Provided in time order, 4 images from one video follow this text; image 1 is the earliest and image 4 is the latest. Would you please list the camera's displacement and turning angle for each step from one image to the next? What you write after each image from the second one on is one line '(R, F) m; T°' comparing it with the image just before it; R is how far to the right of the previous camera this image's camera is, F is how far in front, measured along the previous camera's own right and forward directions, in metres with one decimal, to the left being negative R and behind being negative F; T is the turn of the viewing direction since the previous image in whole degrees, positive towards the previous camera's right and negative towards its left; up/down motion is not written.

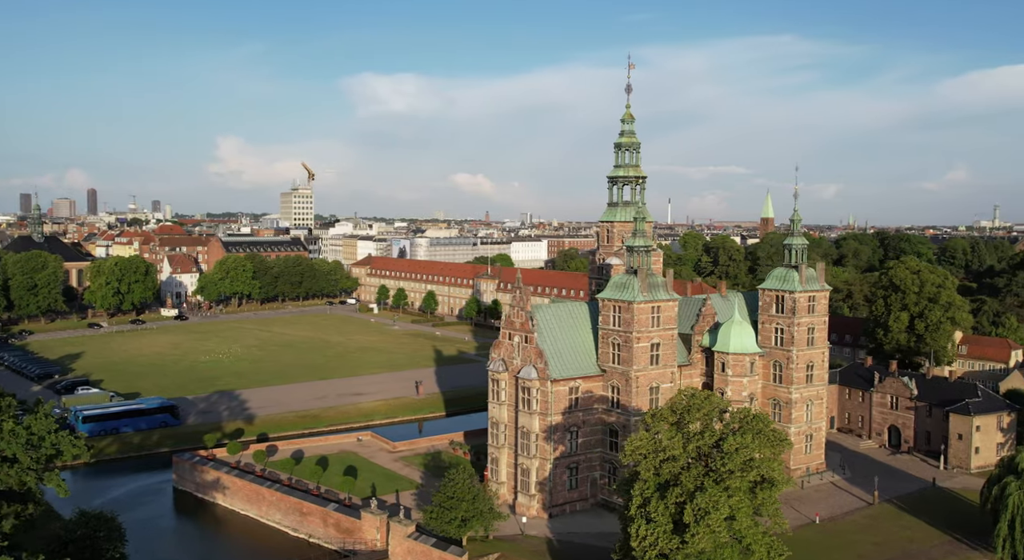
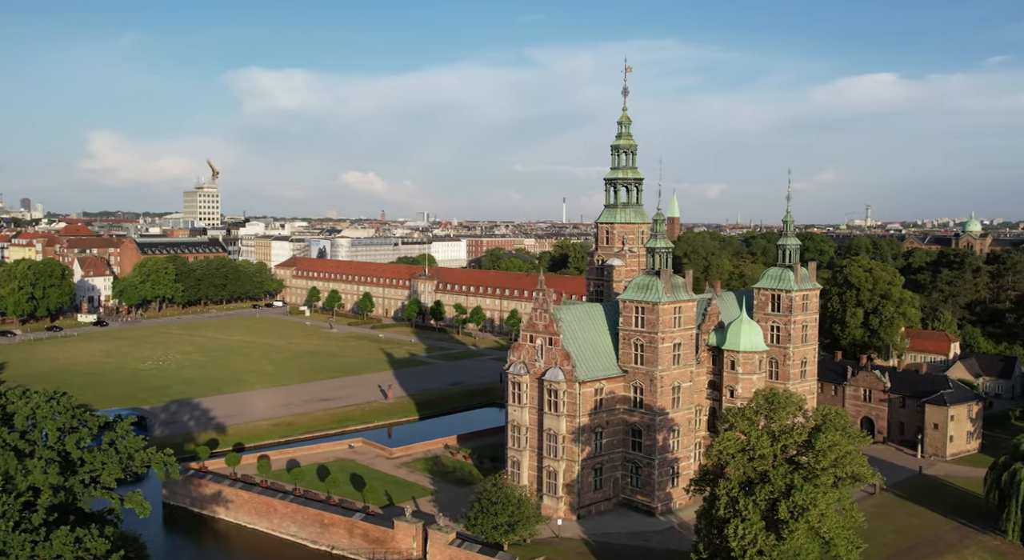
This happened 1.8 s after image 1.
(-6.7, +0.6) m; +7°
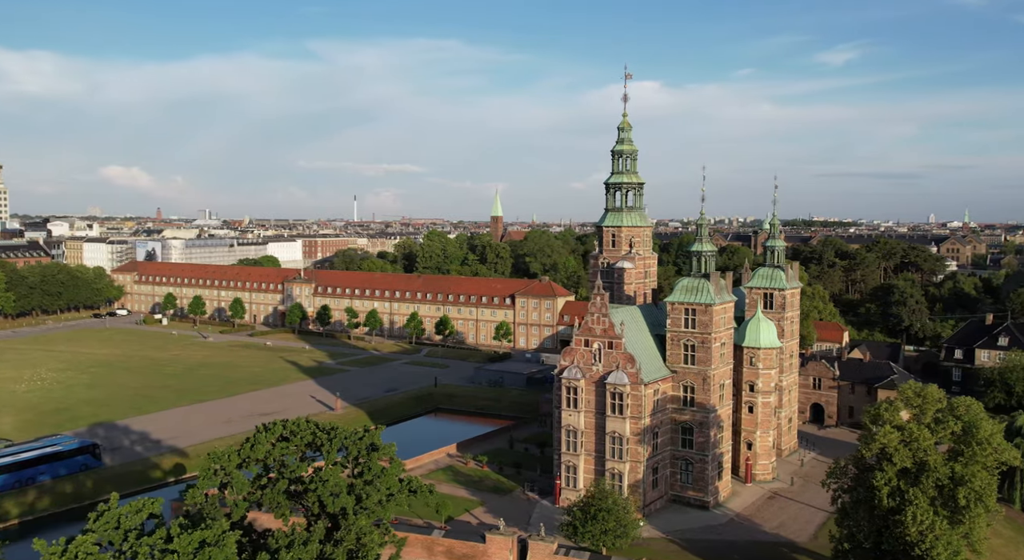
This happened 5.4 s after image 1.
(-14.0, +1.9) m; +13°
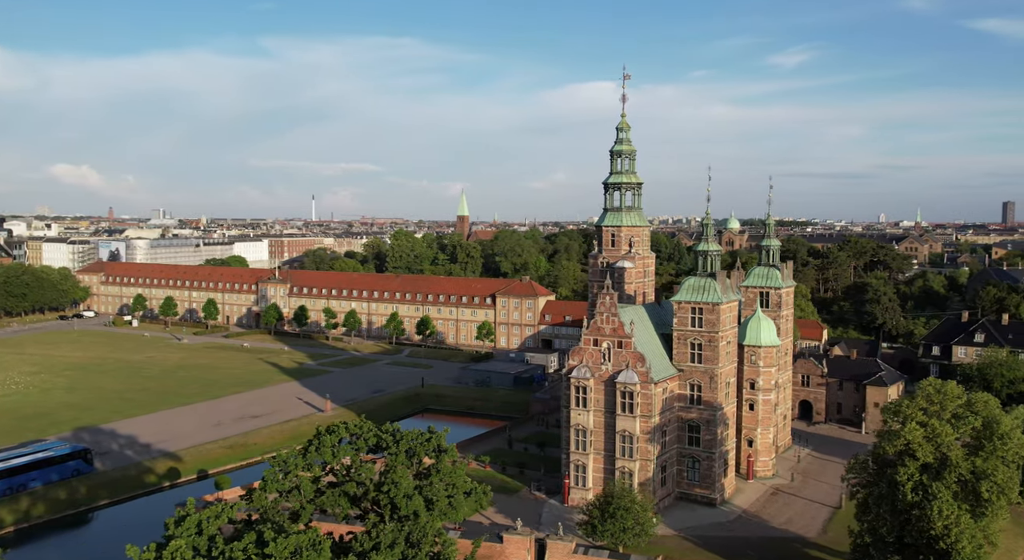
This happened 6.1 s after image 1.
(-2.7, +0.1) m; +3°
